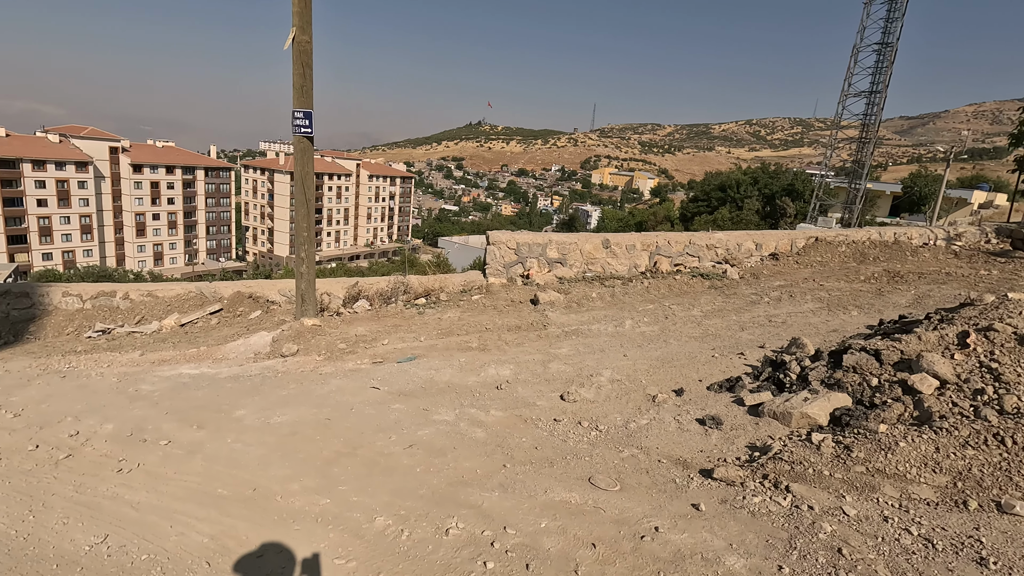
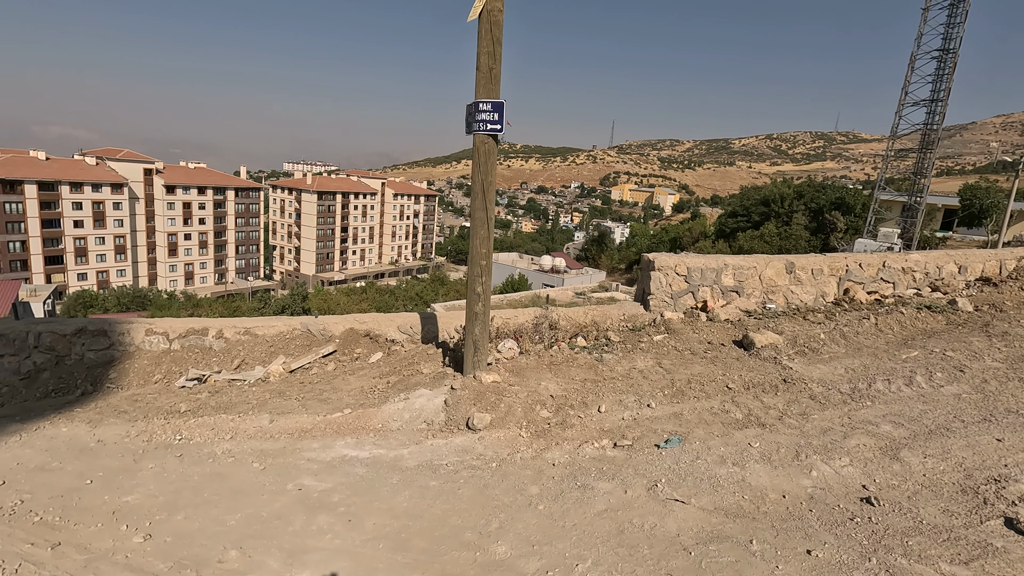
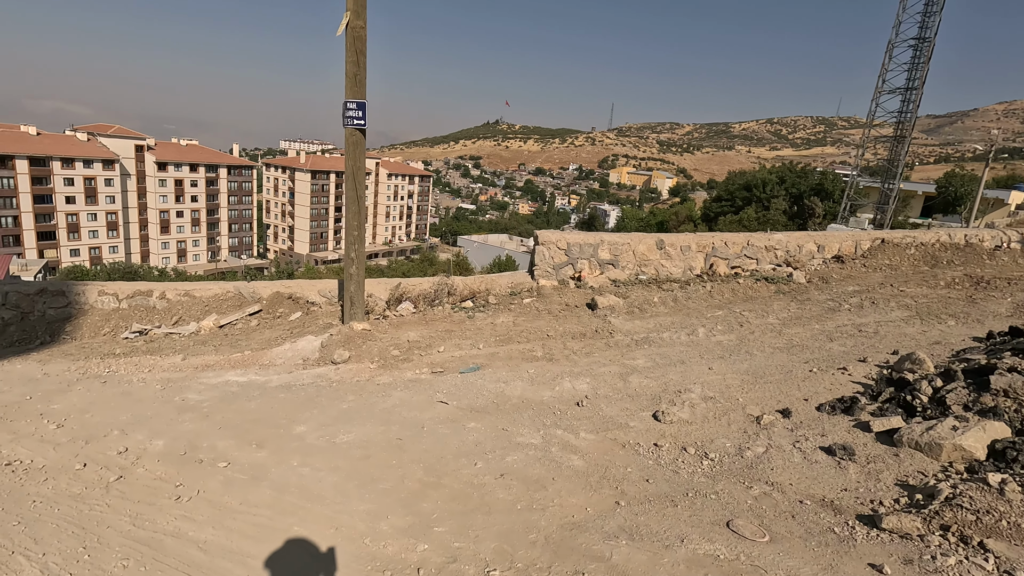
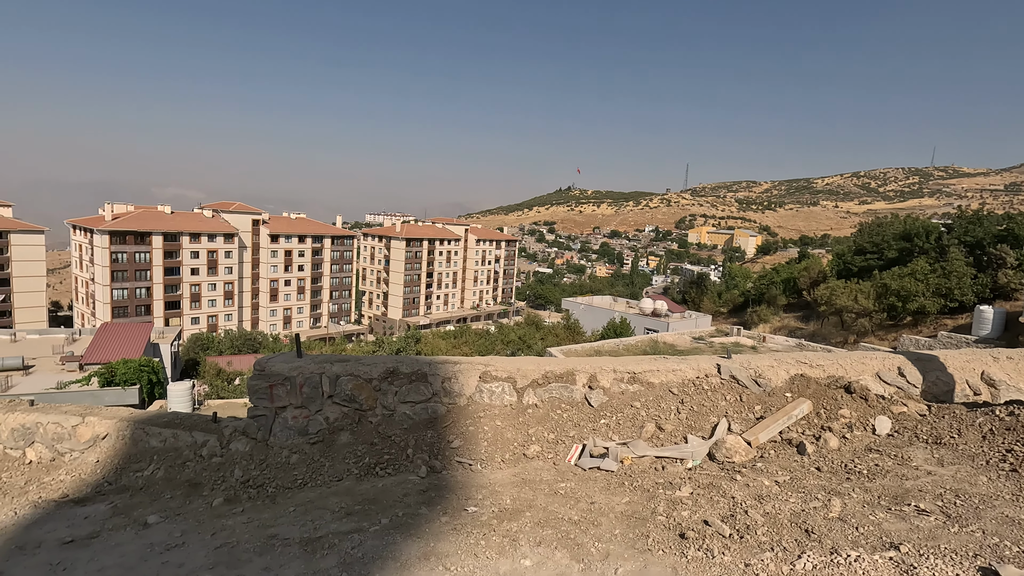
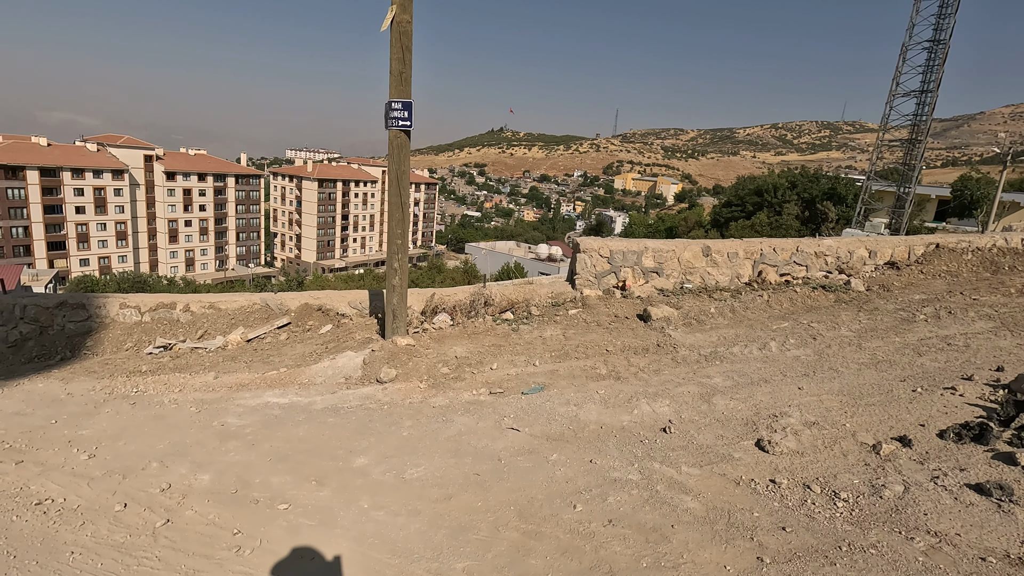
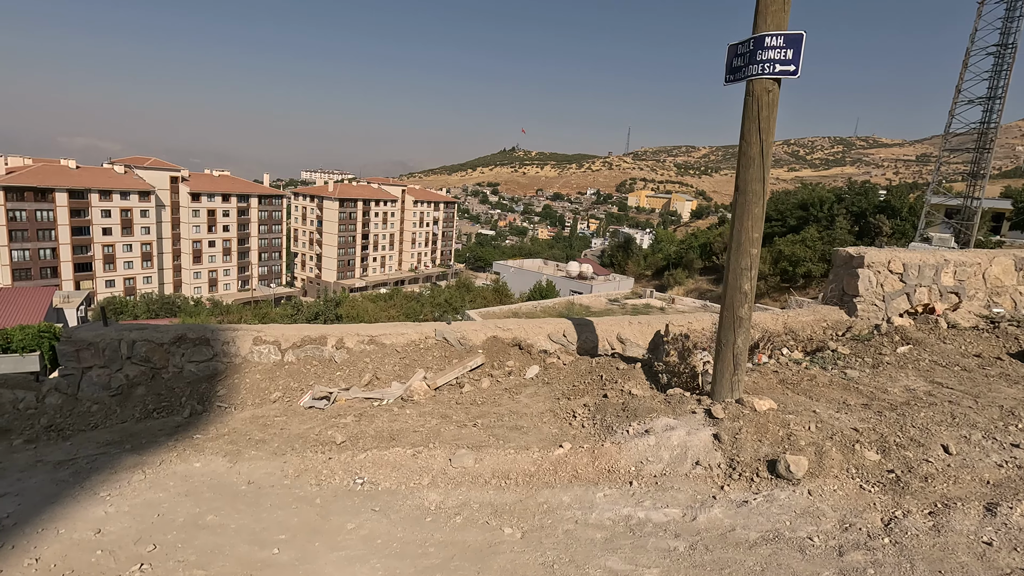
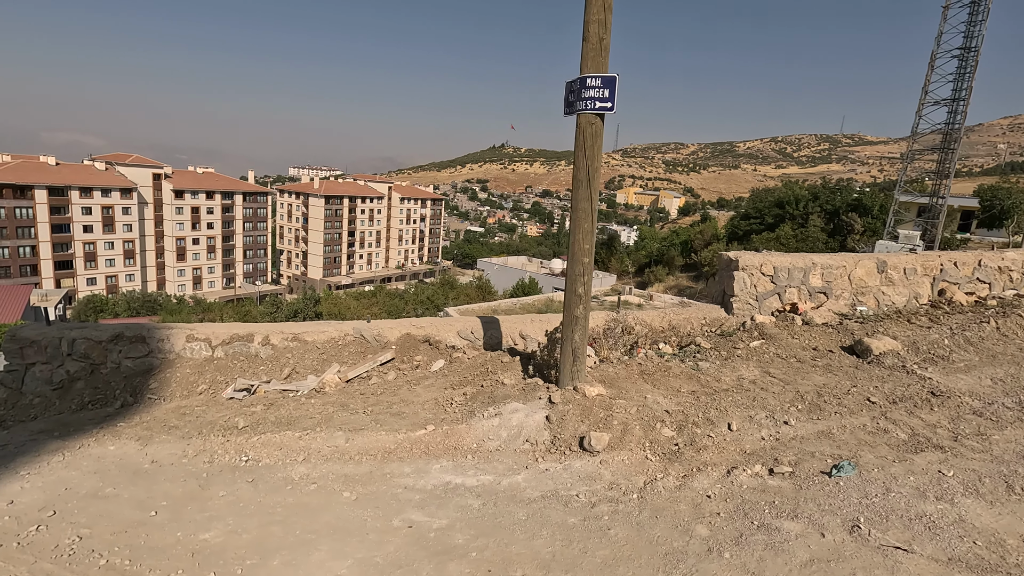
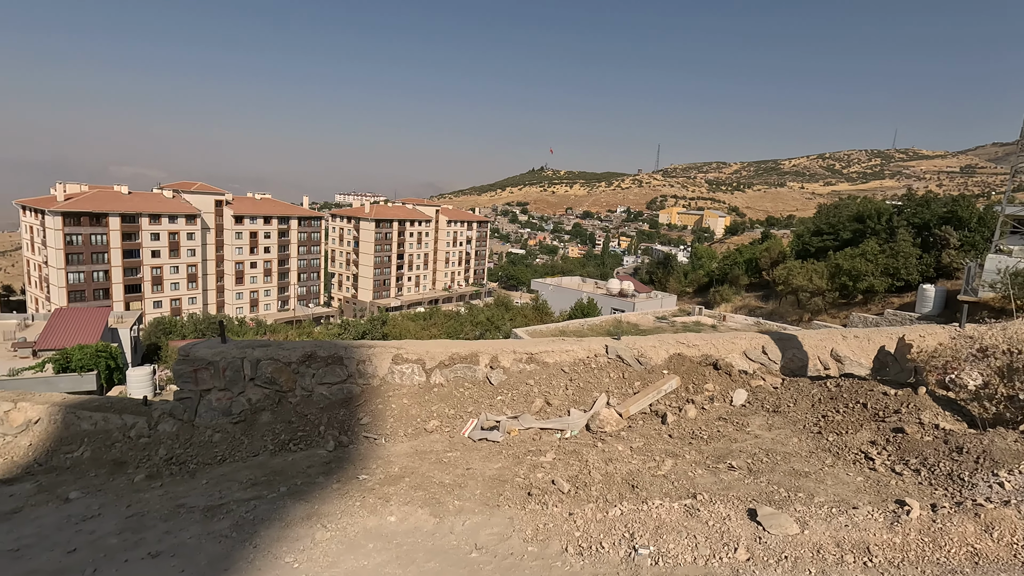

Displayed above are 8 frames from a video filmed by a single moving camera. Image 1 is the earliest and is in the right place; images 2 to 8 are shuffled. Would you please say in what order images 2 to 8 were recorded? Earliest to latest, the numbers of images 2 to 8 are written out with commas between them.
3, 5, 2, 7, 6, 8, 4
